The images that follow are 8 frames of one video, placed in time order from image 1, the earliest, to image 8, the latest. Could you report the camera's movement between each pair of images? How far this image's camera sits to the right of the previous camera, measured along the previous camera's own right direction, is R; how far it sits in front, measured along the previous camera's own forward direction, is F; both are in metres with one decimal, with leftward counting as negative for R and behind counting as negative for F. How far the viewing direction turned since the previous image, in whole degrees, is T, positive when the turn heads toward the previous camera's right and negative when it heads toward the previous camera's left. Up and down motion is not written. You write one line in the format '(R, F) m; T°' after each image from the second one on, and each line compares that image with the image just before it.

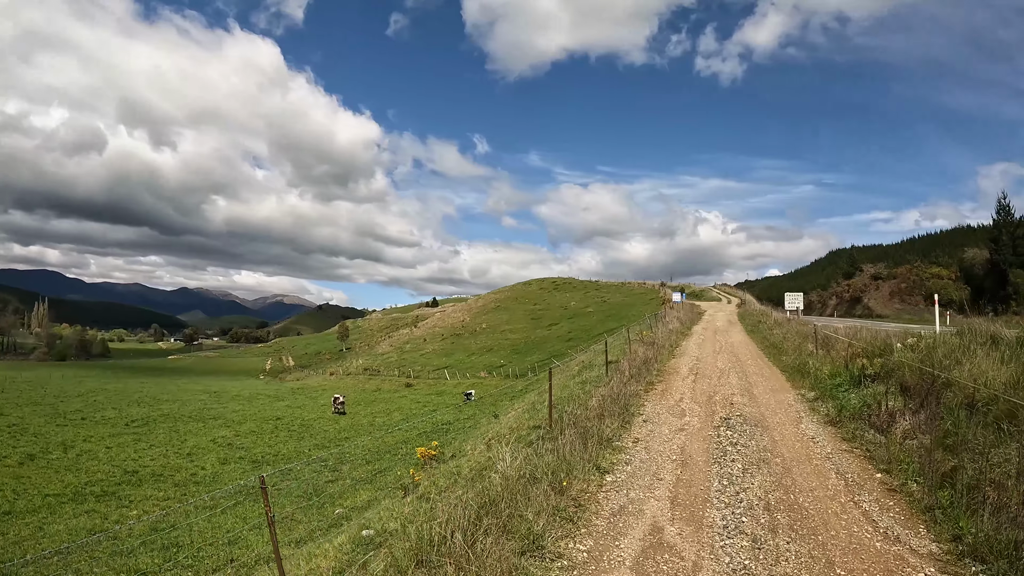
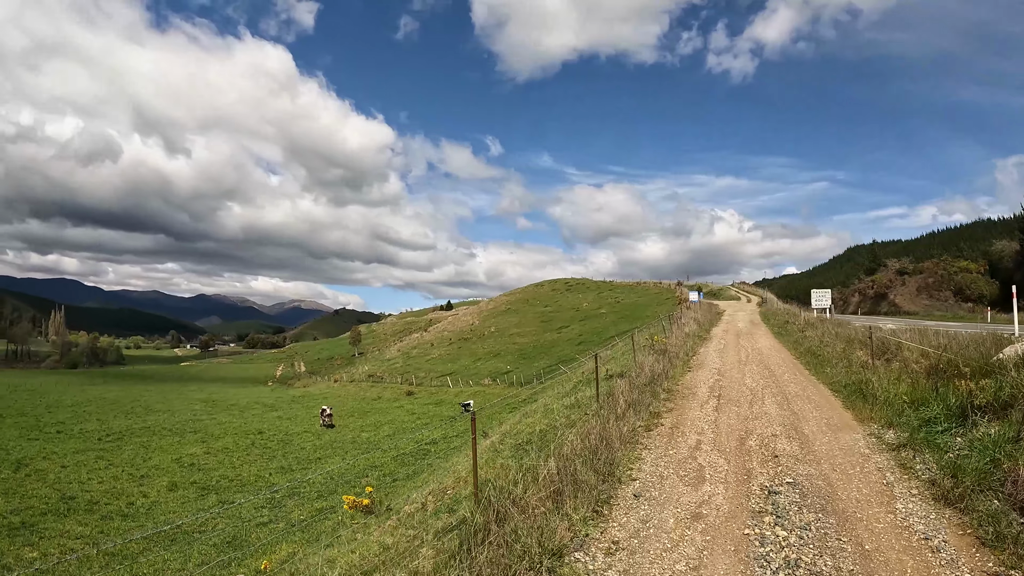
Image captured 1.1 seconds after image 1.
(+1.8, +4.8) m; -2°
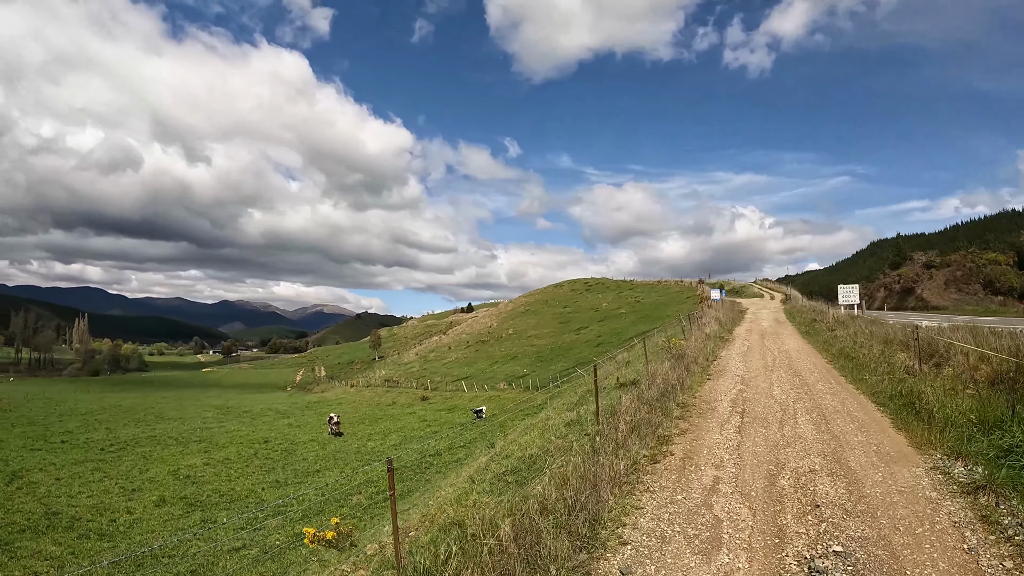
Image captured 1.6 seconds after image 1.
(+1.0, +2.0) m; -2°
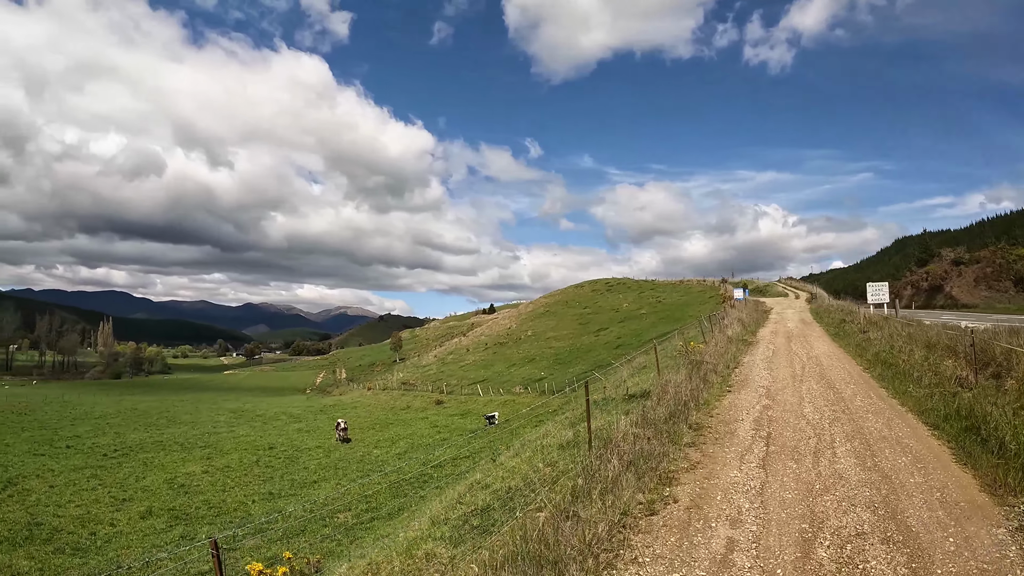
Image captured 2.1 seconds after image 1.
(+1.0, +2.0) m; -2°
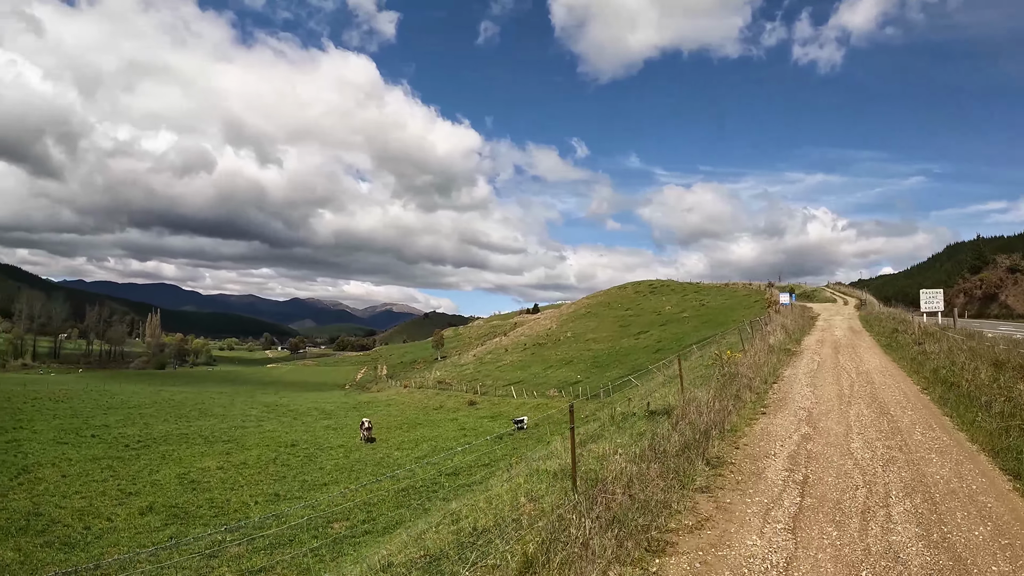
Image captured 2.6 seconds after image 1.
(+1.1, +1.7) m; -4°
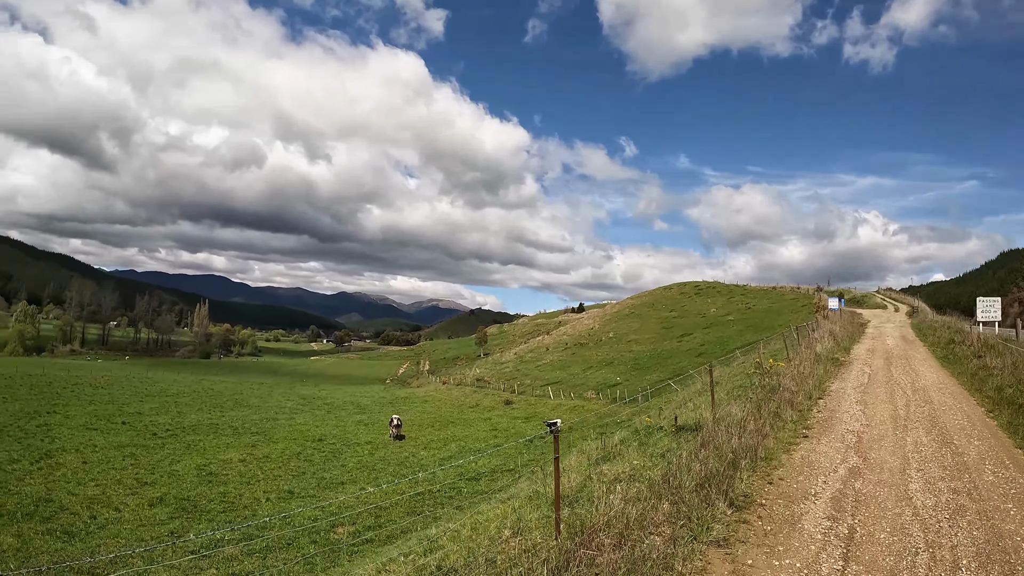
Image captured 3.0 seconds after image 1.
(+0.6, +1.2) m; -4°
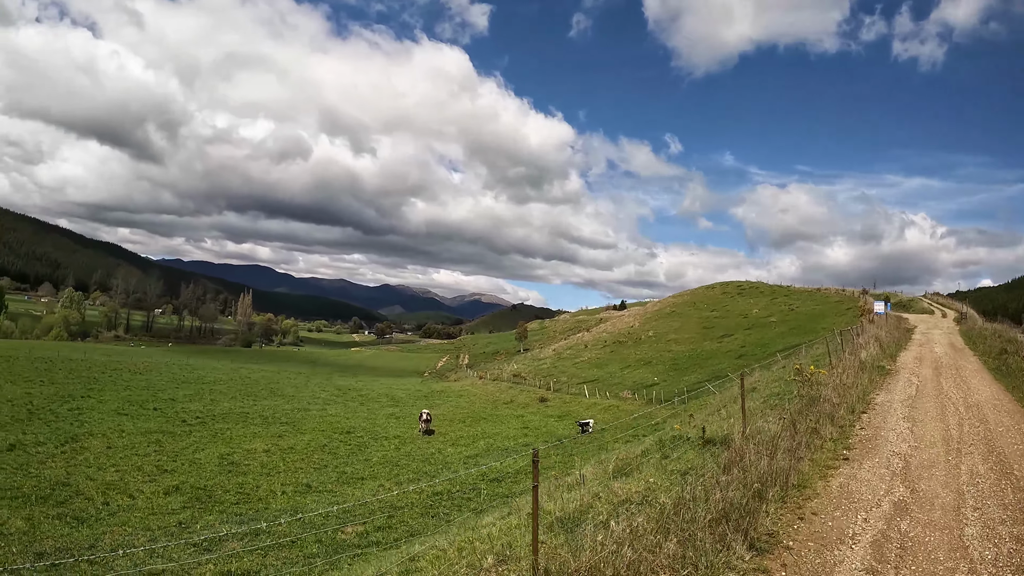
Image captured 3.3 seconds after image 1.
(-0.8, +0.5) m; -3°
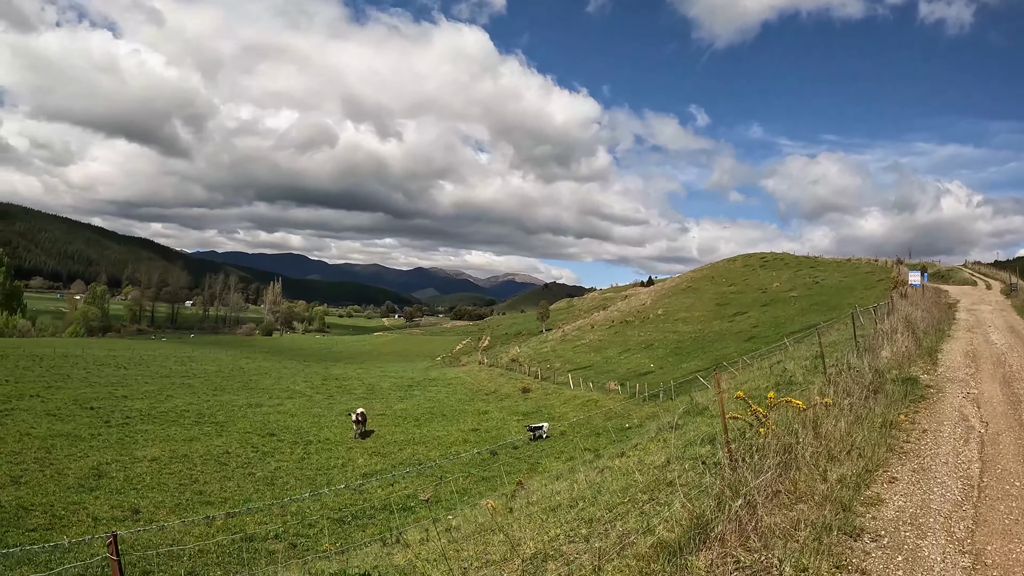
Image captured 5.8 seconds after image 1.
(+5.1, +1.1) m; -4°
